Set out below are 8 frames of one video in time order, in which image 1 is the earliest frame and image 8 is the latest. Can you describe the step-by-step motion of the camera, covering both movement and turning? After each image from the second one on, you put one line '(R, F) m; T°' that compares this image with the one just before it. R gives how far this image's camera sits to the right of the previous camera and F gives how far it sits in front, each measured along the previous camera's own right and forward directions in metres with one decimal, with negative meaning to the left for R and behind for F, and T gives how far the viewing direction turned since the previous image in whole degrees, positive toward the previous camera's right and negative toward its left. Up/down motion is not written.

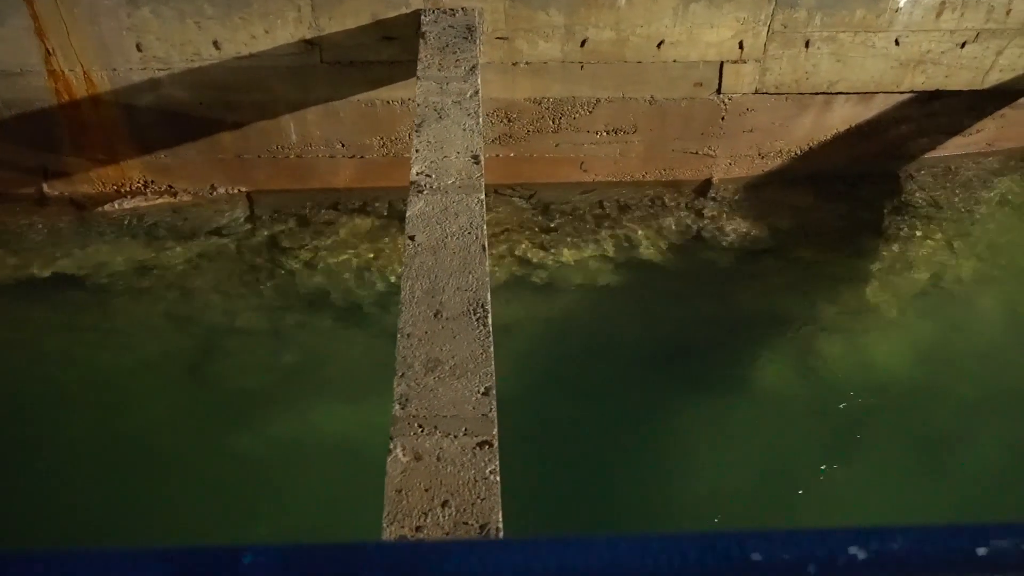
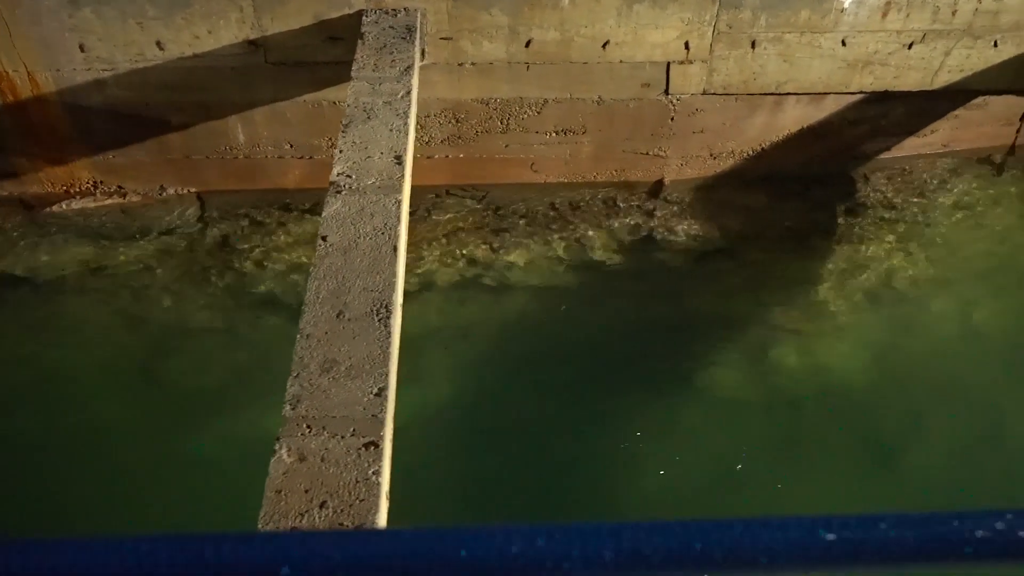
(+0.3, 0.0) m; 0°
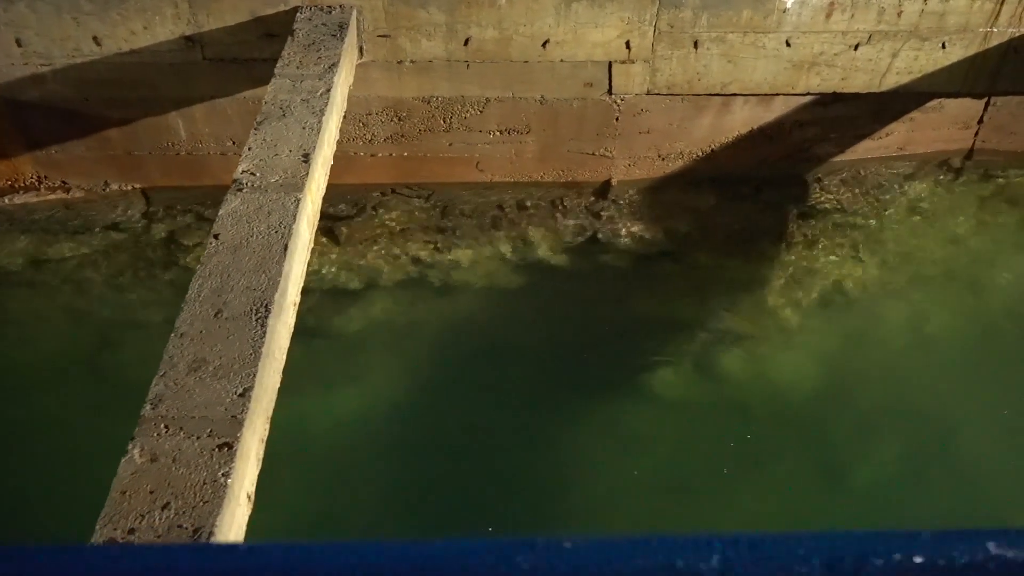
(+0.4, 0.0) m; -1°
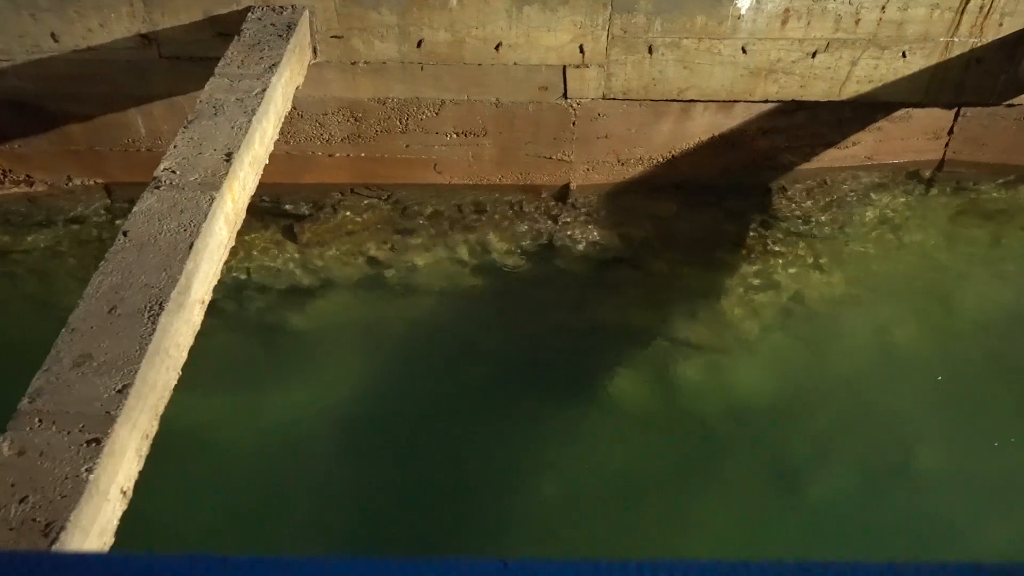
(+0.4, 0.0) m; -2°
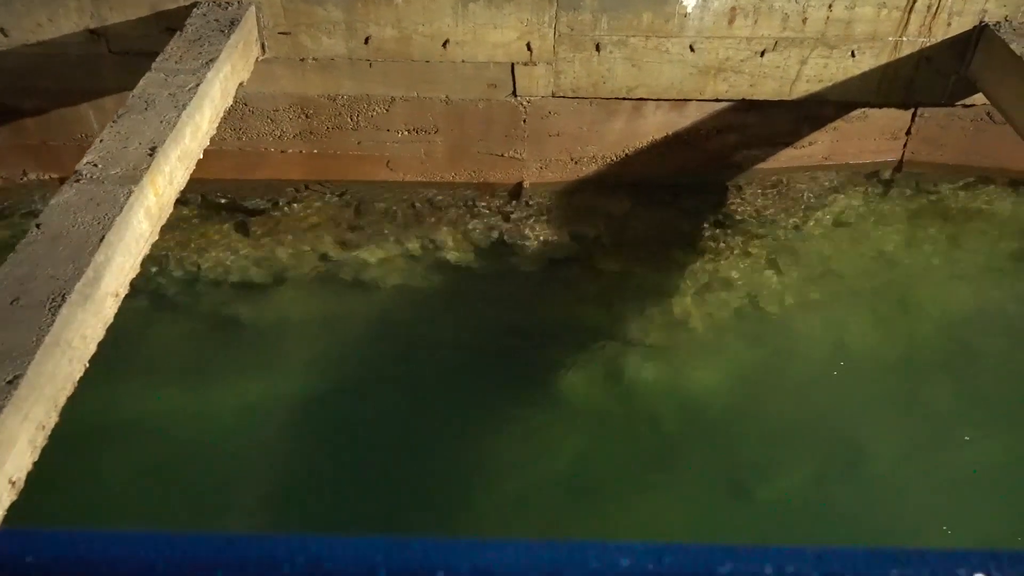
(+0.4, 0.0) m; -1°
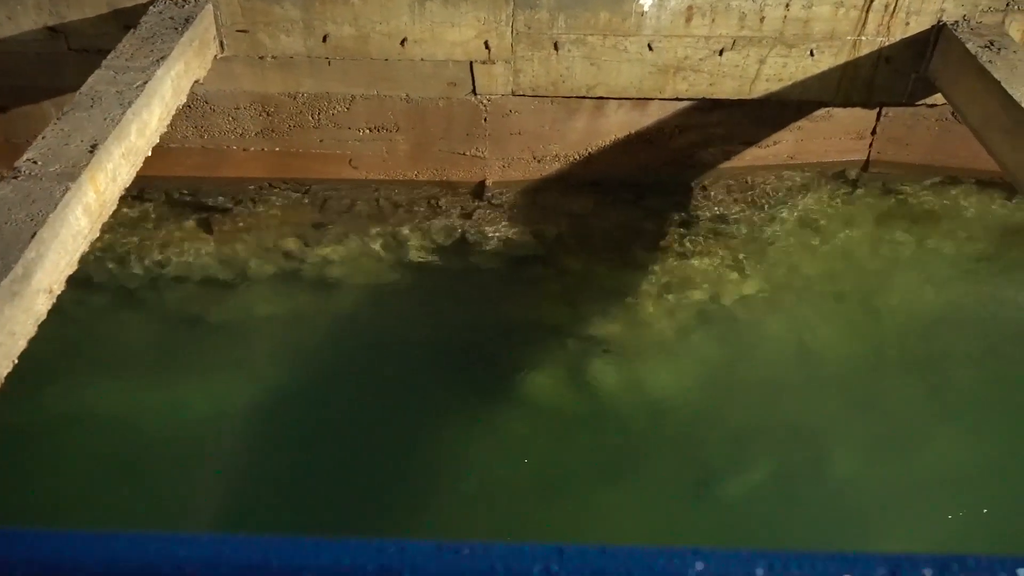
(+0.3, 0.0) m; 0°
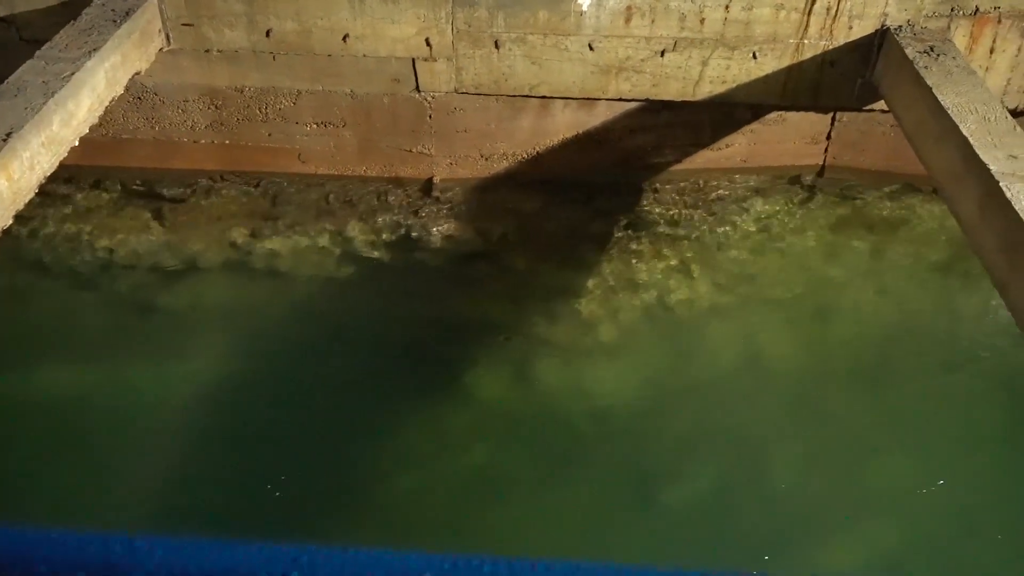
(+0.5, 0.0) m; -2°
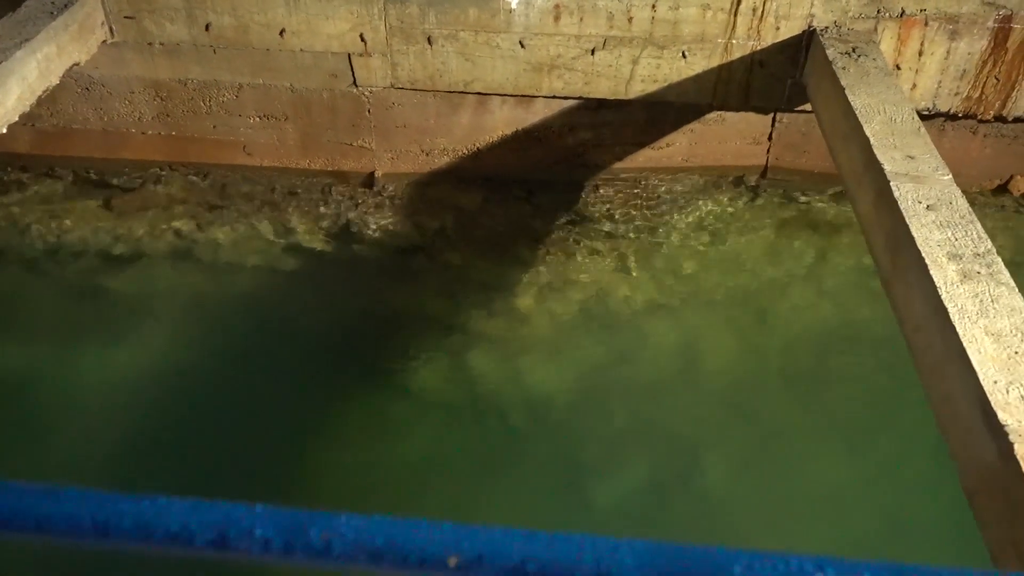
(+0.5, 0.0) m; -1°
